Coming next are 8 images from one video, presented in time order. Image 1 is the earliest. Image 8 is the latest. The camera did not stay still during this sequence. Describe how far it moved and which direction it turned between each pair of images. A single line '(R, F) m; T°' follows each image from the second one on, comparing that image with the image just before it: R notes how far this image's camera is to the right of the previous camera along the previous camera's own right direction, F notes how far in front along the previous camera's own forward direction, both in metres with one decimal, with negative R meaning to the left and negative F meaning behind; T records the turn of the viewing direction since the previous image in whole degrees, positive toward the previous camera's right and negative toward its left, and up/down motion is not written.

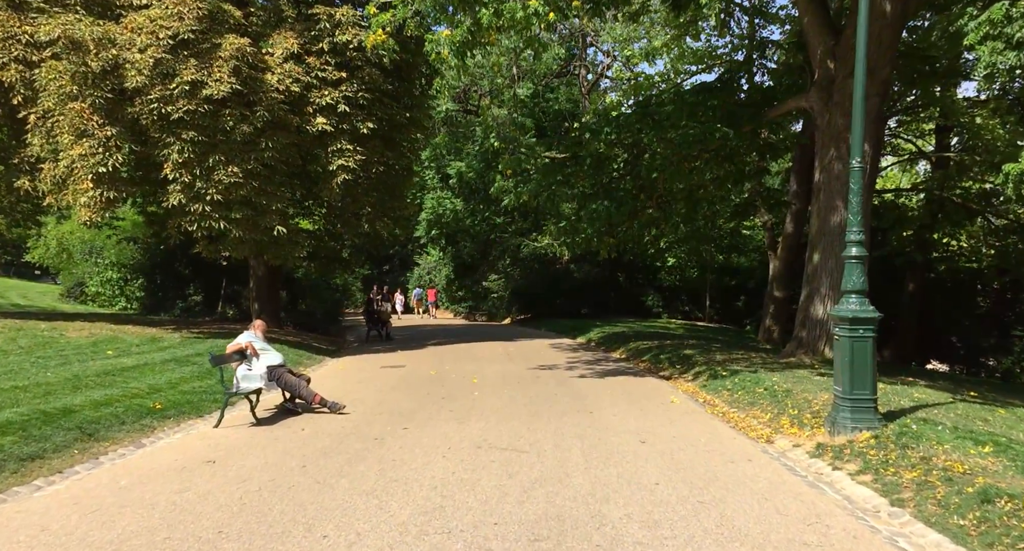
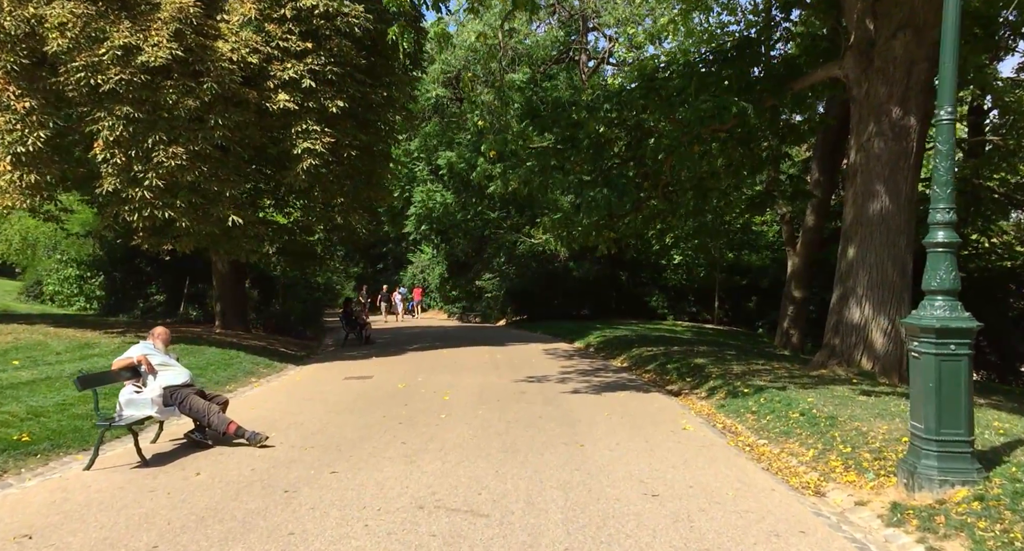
(+0.3, +2.1) m; 0°
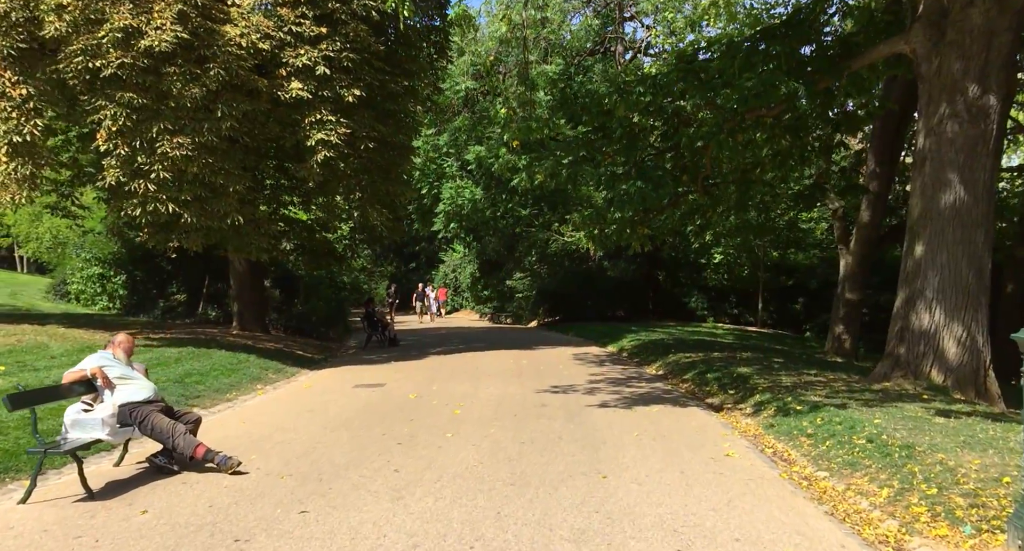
(+0.2, +1.2) m; -3°
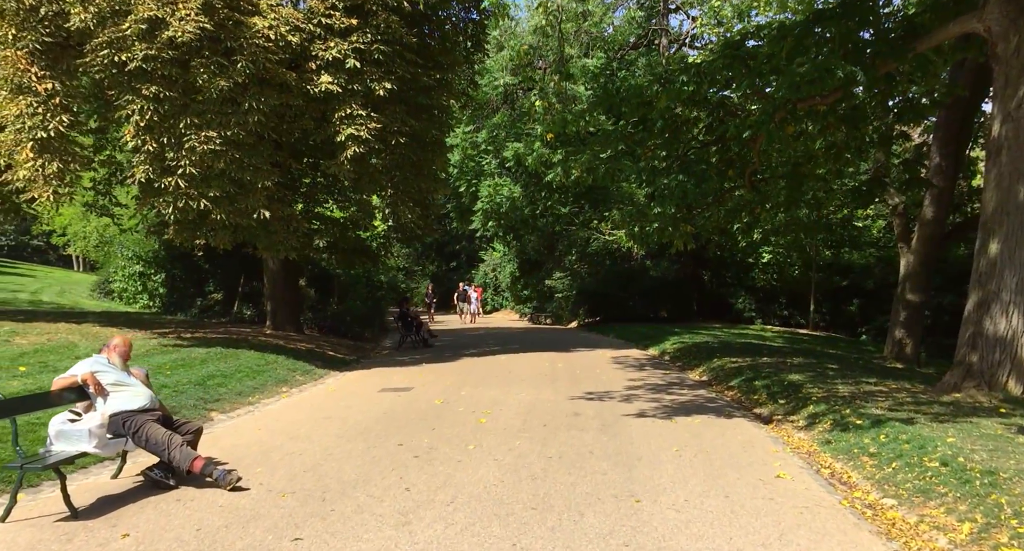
(+0.1, +0.7) m; -3°
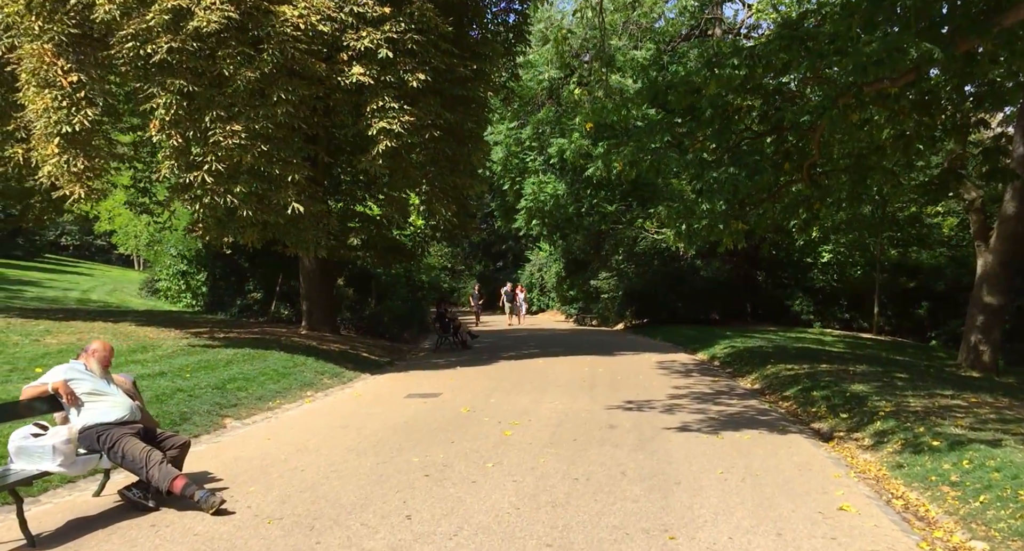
(+0.2, +0.8) m; -4°
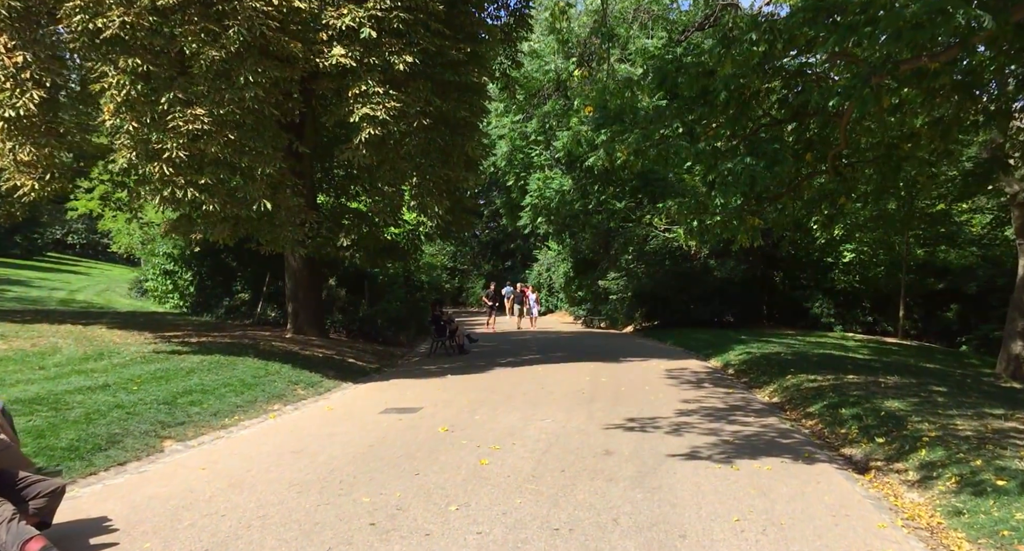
(+0.3, +1.3) m; -1°
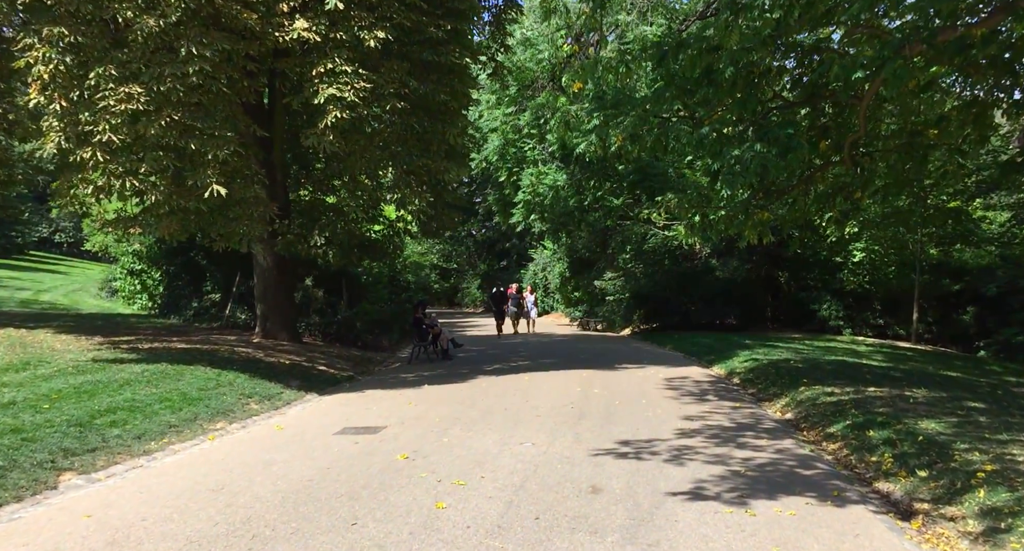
(+0.3, +1.4) m; 0°
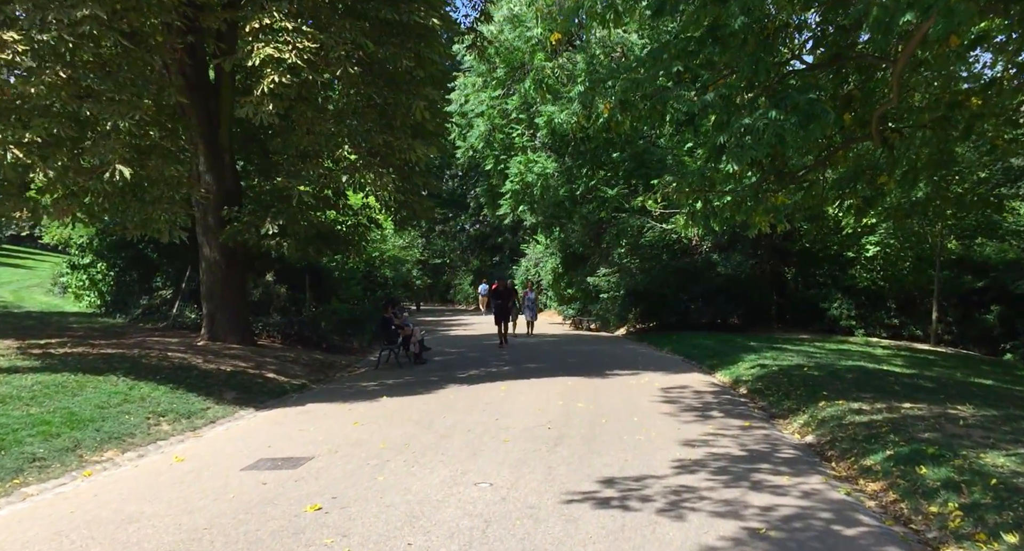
(+0.4, +1.9) m; 0°
